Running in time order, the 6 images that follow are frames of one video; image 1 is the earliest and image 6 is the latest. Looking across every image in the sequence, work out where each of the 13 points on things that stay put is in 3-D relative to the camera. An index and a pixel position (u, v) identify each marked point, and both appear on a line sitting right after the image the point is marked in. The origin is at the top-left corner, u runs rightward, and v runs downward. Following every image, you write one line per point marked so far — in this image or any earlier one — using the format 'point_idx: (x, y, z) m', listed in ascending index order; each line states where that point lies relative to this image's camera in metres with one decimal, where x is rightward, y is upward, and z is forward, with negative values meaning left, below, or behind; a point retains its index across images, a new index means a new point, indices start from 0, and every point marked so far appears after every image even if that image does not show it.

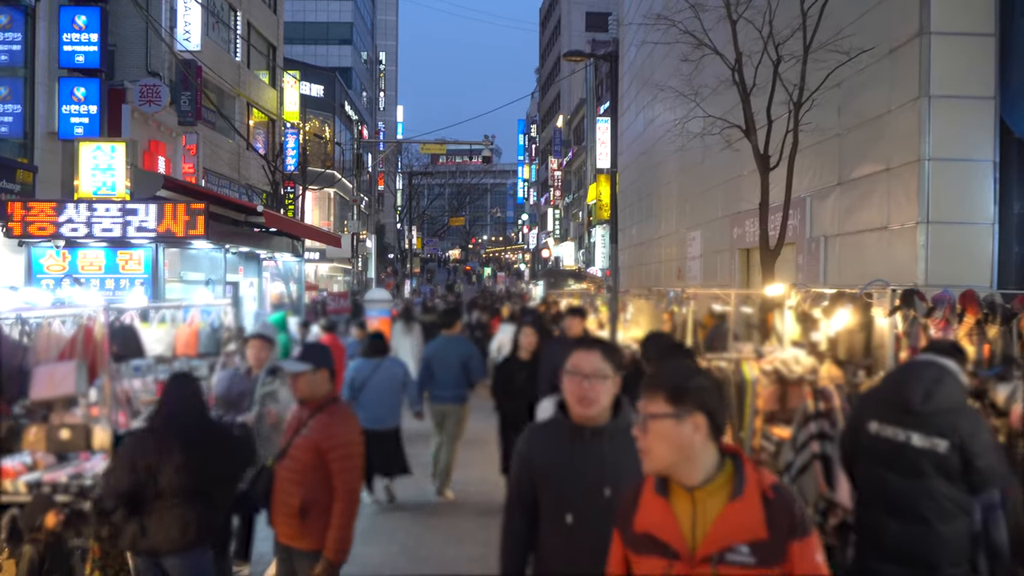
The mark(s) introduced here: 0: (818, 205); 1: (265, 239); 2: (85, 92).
0: (+6.4, +1.7, +18.4) m
1: (-4.4, +0.9, +15.5) m
2: (-9.5, +4.3, +19.5) m
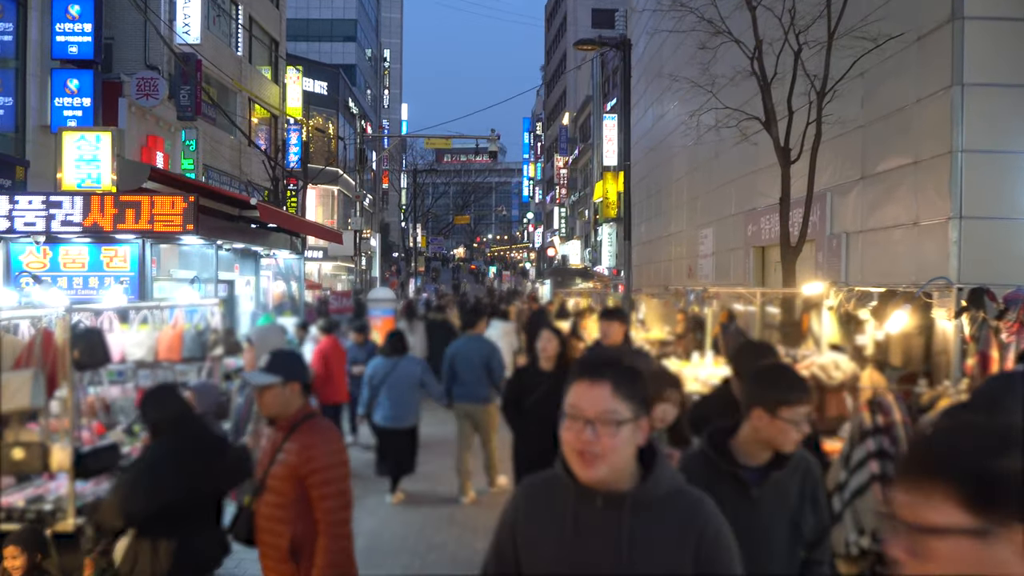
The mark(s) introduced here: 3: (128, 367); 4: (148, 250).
0: (+6.5, +1.7, +17.6) m
1: (-4.2, +0.9, +14.8) m
2: (-9.3, +4.4, +18.9) m
3: (-3.1, -0.6, +7.1) m
4: (-5.3, +0.6, +12.6) m
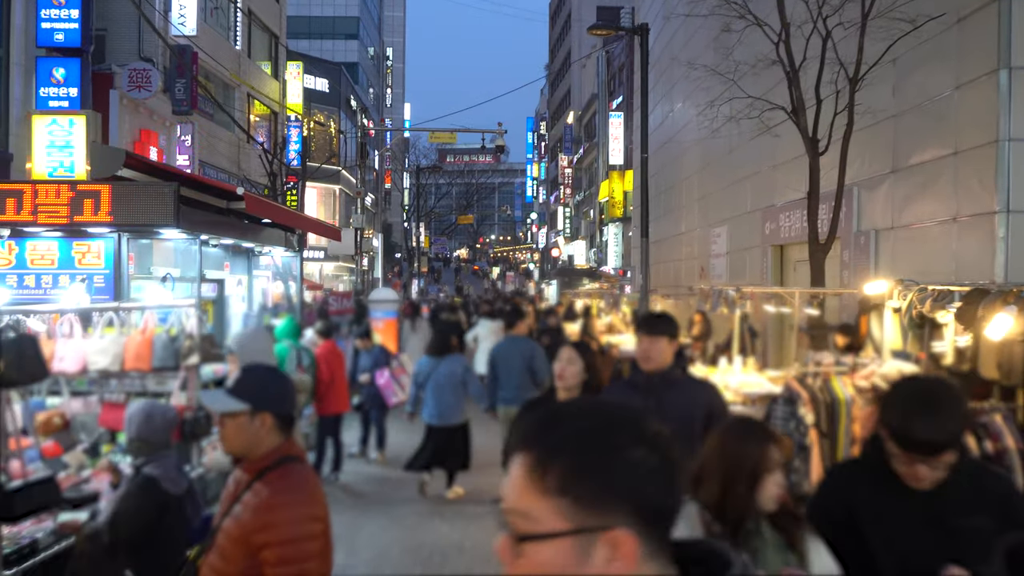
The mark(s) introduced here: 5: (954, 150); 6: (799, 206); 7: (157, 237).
0: (+6.7, +1.7, +16.7) m
1: (-4.1, +0.9, +13.8) m
2: (-9.1, +4.4, +18.0) m
3: (-2.9, -0.6, +6.2) m
4: (-5.2, +0.6, +11.6) m
5: (+6.8, +2.1, +13.5) m
6: (+6.2, +1.8, +19.2) m
7: (-4.8, +0.7, +11.8) m
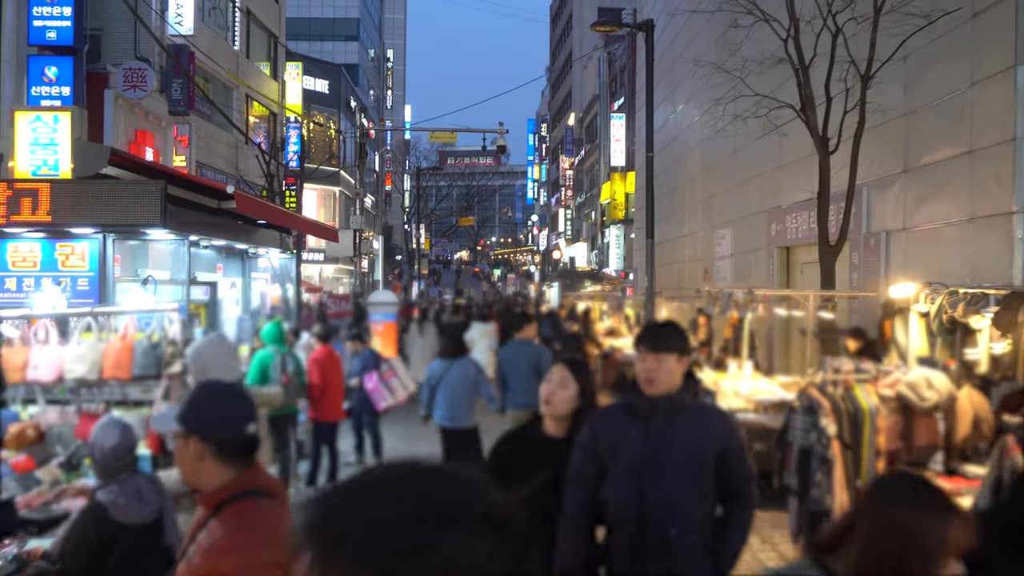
0: (+6.7, +1.7, +16.3) m
1: (-4.0, +0.9, +13.5) m
2: (-9.1, +4.3, +17.6) m
3: (-2.9, -0.6, +5.8) m
4: (-5.2, +0.5, +11.3) m
5: (+6.8, +2.1, +13.1) m
6: (+6.3, +1.7, +18.8) m
7: (-4.8, +0.6, +11.5) m
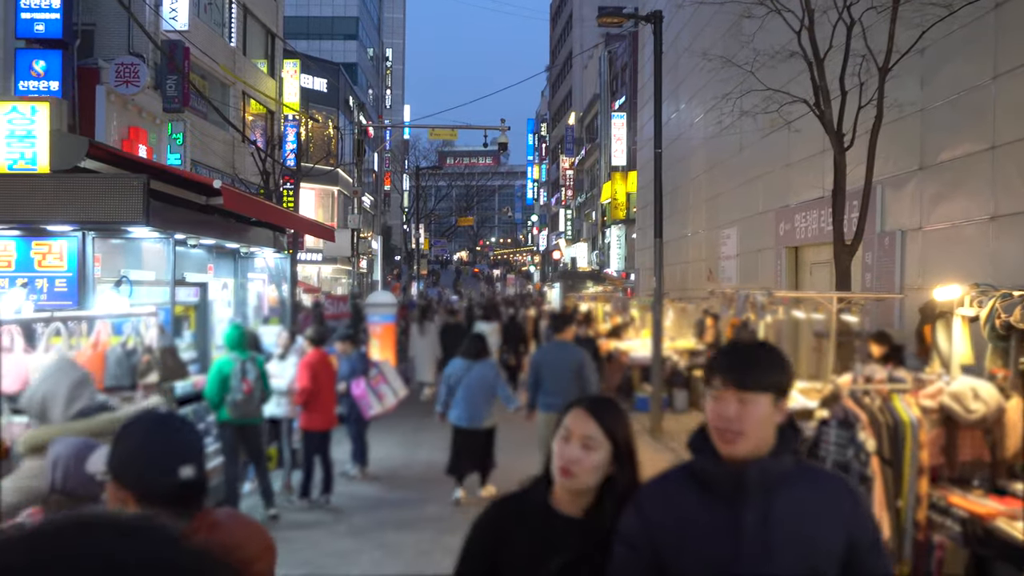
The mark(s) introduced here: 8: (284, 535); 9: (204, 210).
0: (+6.8, +1.7, +15.8) m
1: (-4.0, +0.9, +12.9) m
2: (-9.1, +4.3, +17.1) m
3: (-2.9, -0.7, +5.3) m
4: (-5.1, +0.5, +10.7) m
5: (+6.9, +2.1, +12.6) m
6: (+6.3, +1.7, +18.3) m
7: (-4.7, +0.6, +10.9) m
8: (-1.9, -2.0, +7.2) m
9: (-3.9, +1.0, +11.2) m
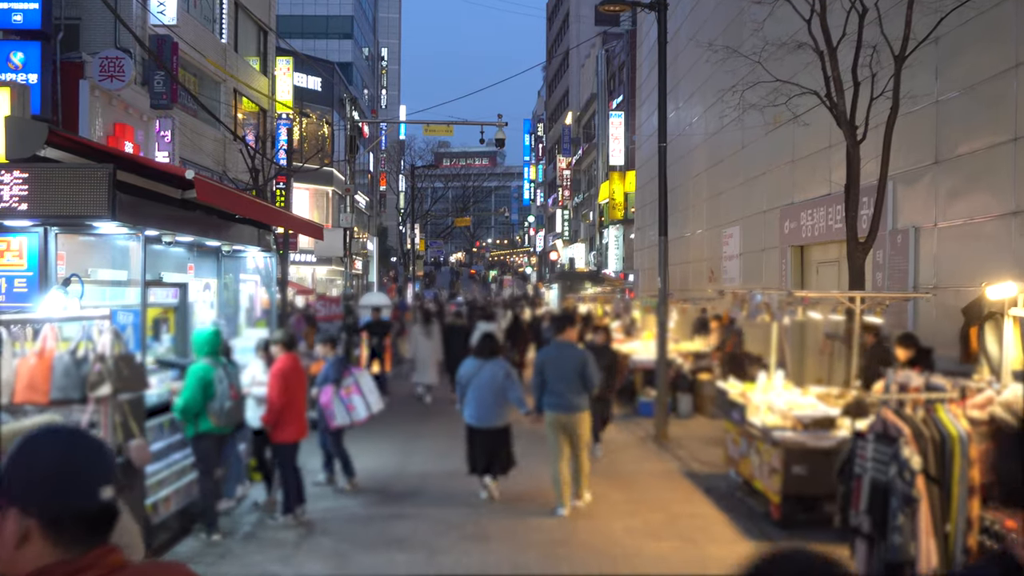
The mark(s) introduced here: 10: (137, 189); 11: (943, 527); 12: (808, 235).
0: (+6.8, +1.7, +15.2) m
1: (-4.0, +0.8, +12.3) m
2: (-9.1, +4.3, +16.4) m
3: (-2.9, -0.7, +4.6) m
4: (-5.1, +0.5, +10.1) m
5: (+6.8, +2.1, +12.0) m
6: (+6.3, +1.7, +17.7) m
7: (-4.7, +0.6, +10.3) m
8: (-1.9, -2.0, +6.5) m
9: (-3.9, +1.0, +10.5) m
10: (-3.9, +1.0, +9.5) m
11: (+2.5, -1.4, +5.2) m
12: (+6.3, +1.1, +18.6) m
